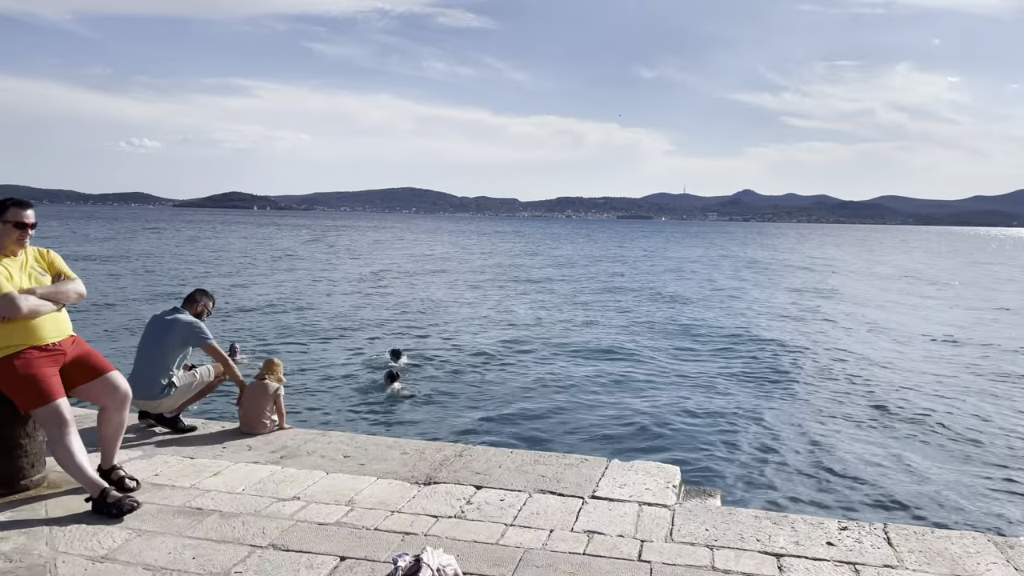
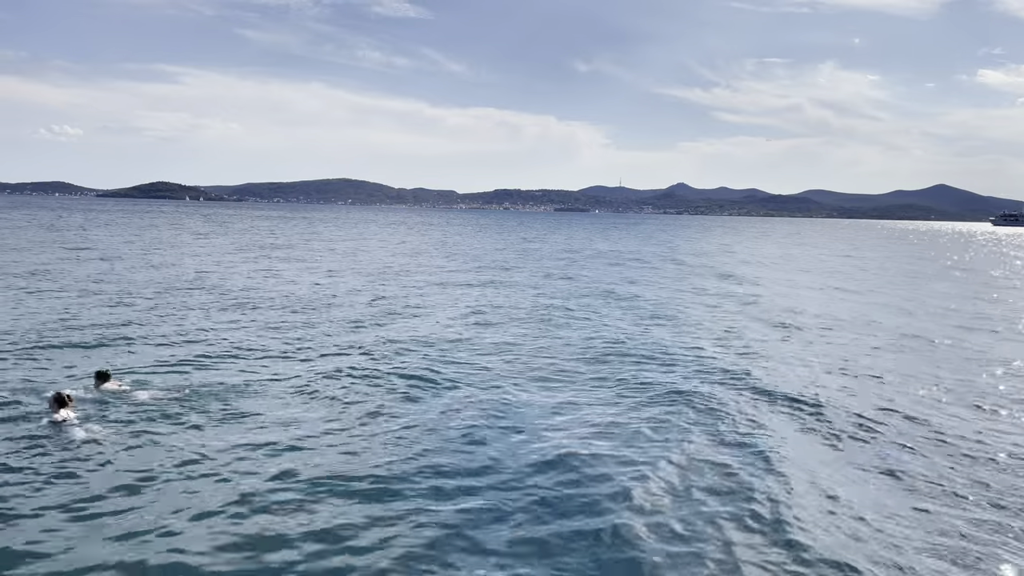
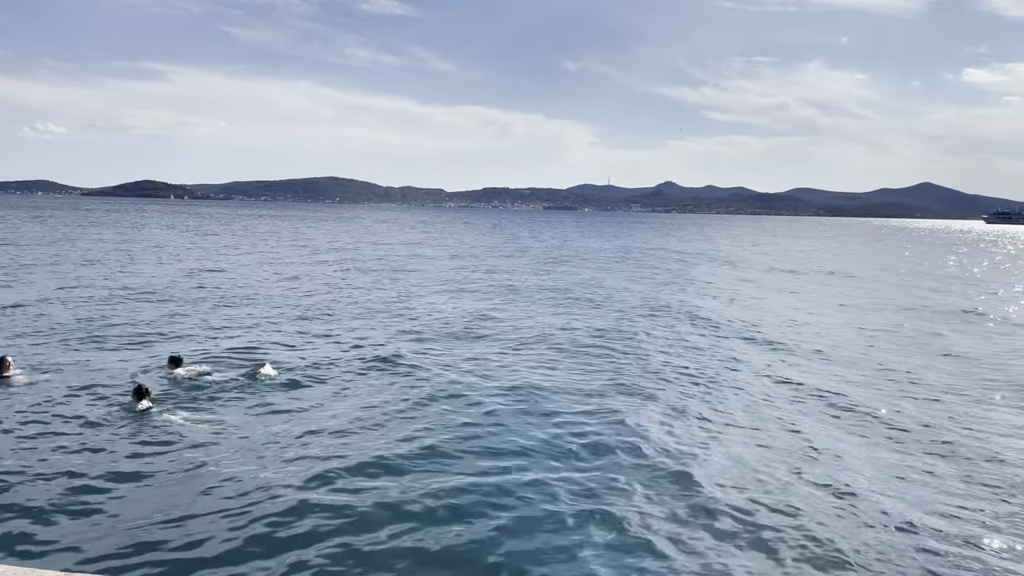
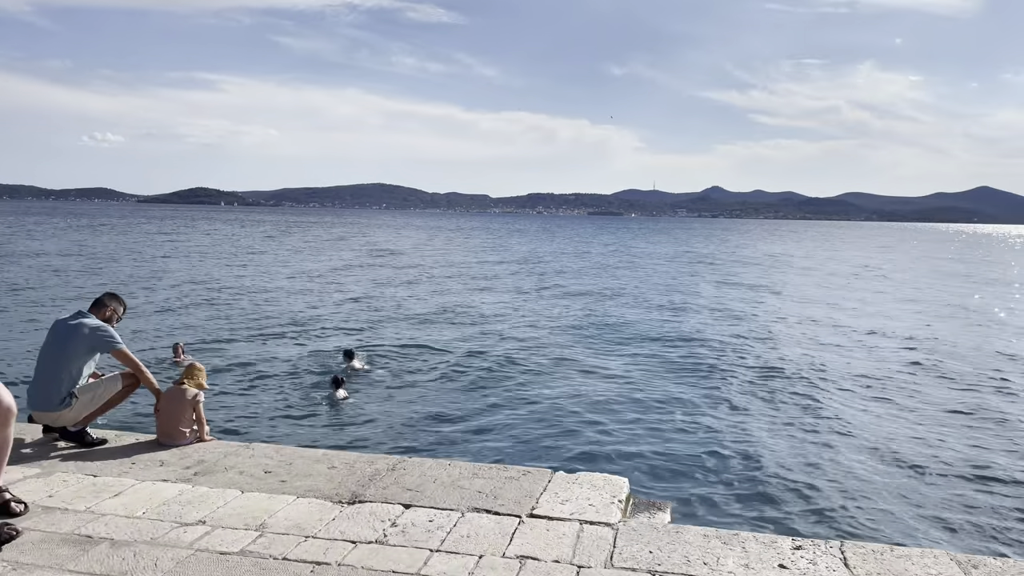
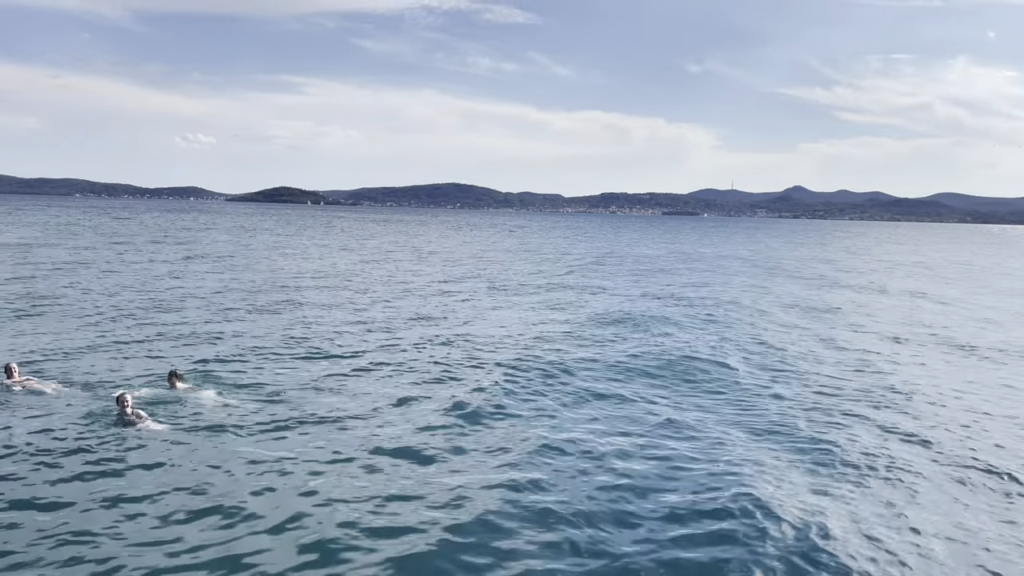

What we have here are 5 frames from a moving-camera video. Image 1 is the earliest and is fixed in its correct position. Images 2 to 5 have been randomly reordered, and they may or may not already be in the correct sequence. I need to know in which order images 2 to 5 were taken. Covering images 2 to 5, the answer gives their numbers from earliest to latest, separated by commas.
4, 3, 2, 5
